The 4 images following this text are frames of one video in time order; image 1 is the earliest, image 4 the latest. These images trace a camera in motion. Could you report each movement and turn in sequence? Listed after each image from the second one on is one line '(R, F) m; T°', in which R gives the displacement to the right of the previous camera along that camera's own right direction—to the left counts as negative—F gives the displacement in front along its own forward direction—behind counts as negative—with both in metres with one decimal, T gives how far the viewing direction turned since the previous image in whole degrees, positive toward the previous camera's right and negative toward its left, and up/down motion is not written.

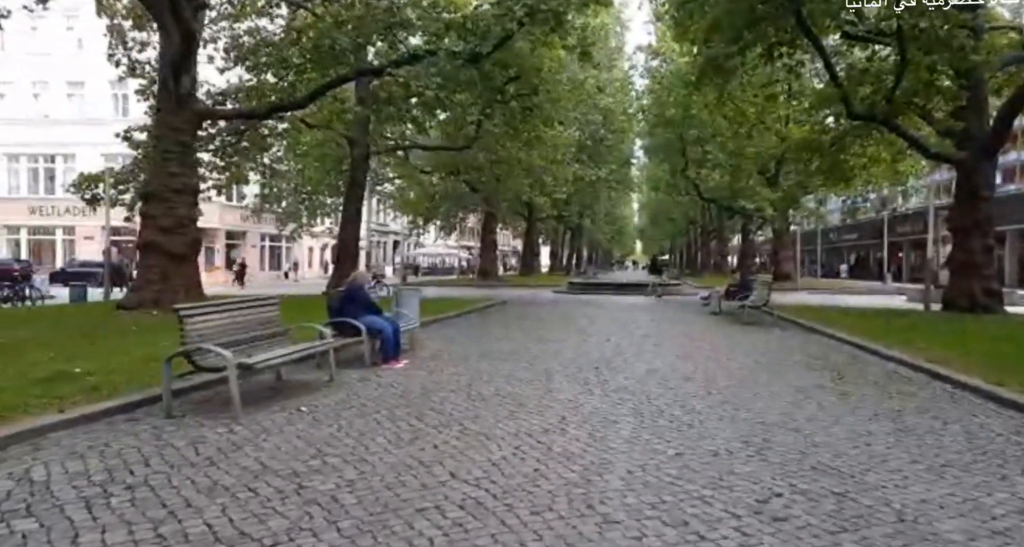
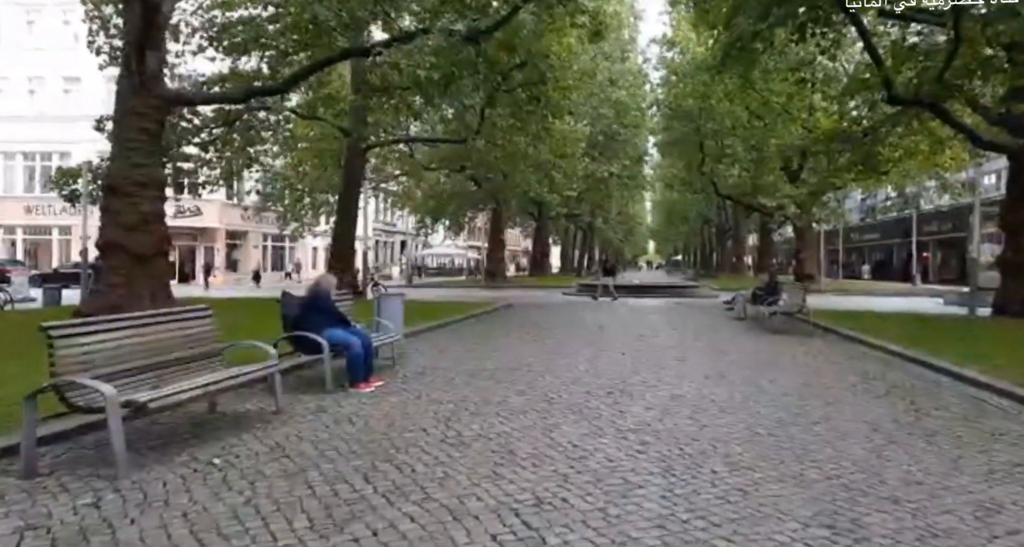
(+0.2, +1.7) m; -1°
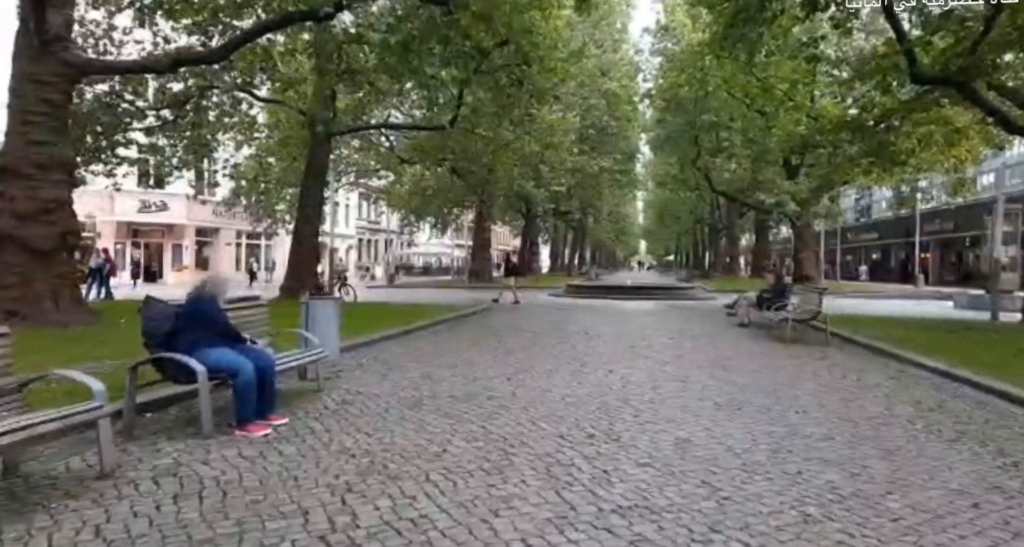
(+0.4, +2.0) m; +1°
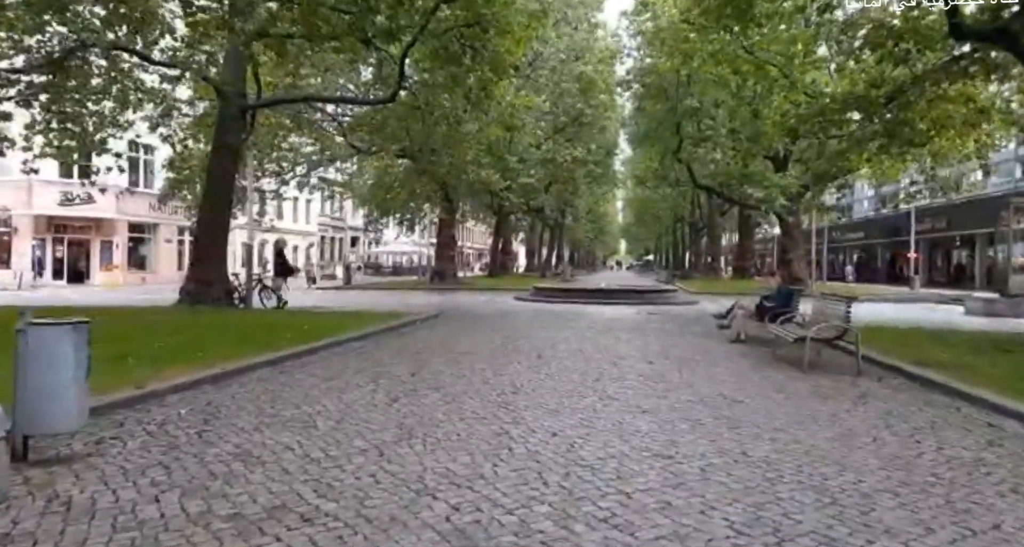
(+0.8, +3.4) m; +2°
